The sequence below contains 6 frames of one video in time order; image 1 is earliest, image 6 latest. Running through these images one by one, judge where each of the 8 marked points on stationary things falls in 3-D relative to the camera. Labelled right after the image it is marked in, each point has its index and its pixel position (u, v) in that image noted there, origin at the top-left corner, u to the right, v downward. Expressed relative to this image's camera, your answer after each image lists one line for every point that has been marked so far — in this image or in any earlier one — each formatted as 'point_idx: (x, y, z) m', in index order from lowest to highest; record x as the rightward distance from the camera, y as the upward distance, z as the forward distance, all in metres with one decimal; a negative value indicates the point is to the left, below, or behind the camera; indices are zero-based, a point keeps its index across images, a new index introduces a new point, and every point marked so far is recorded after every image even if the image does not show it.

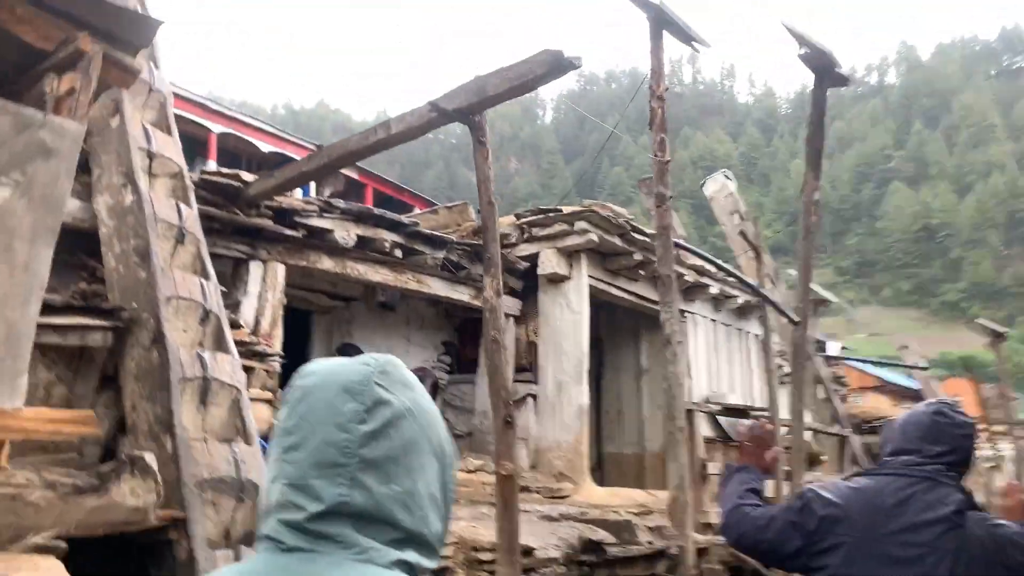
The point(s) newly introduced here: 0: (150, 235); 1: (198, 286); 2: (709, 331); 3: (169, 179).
0: (-1.7, +0.3, +4.2) m
1: (-1.5, 0.0, +4.2) m
2: (+2.2, -0.5, +9.8) m
3: (-1.8, +0.6, +4.7) m
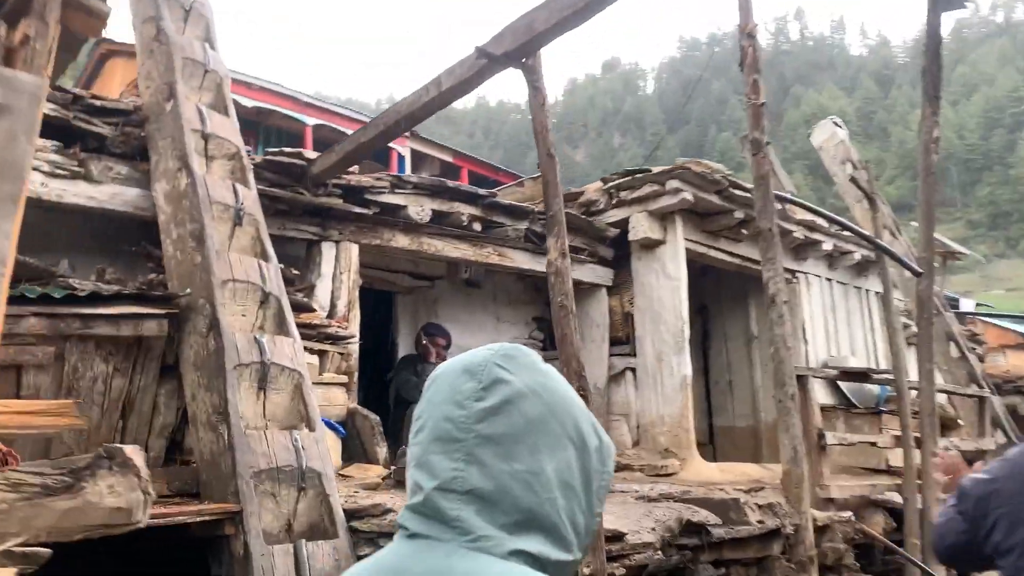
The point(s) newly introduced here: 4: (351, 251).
0: (-1.4, +0.3, +4.1) m
1: (-1.2, +0.1, +4.0) m
2: (+3.2, 0.0, +9.1) m
3: (-1.4, +0.6, +4.5) m
4: (-1.0, +0.2, +5.5) m
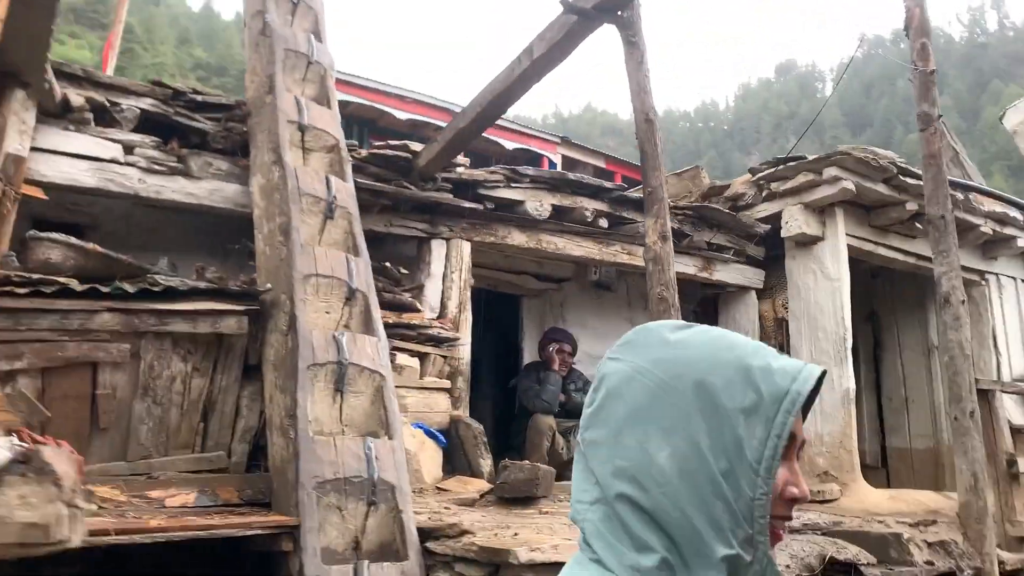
0: (-1.0, +0.3, +3.8) m
1: (-0.7, +0.1, +3.8) m
2: (+4.5, -0.1, +7.9) m
3: (-0.9, +0.7, +4.3) m
4: (-0.3, +0.2, +5.1) m
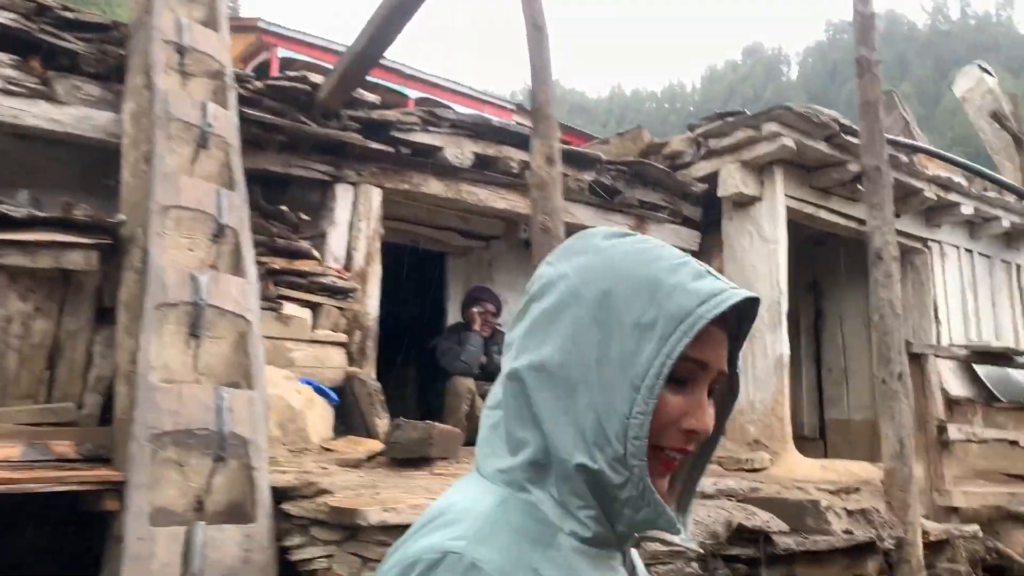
0: (-1.4, +0.6, +3.4) m
1: (-1.1, +0.4, +3.4) m
2: (+3.9, +0.2, +7.7) m
3: (-1.3, +0.9, +3.9) m
4: (-0.8, +0.5, +4.8) m
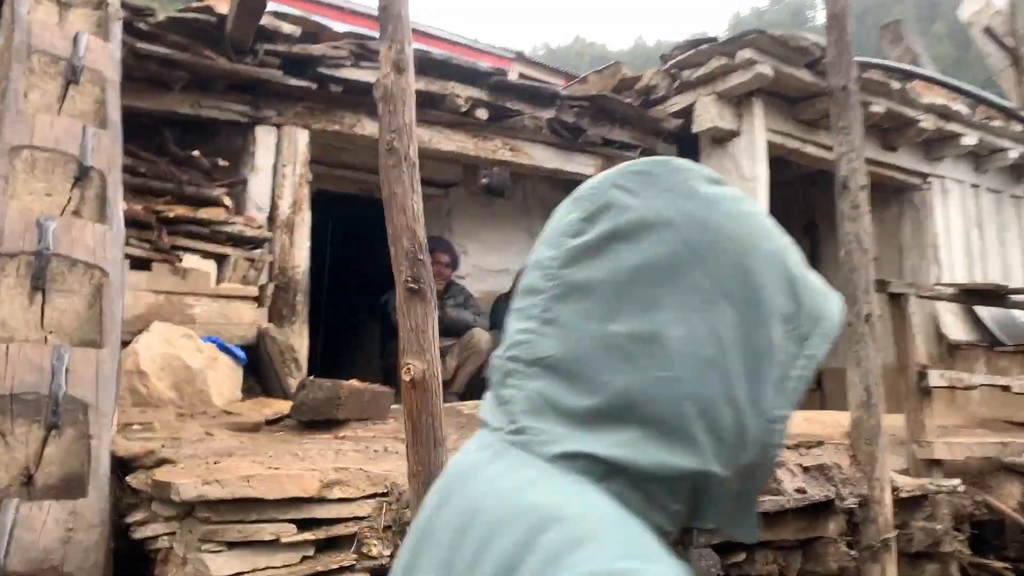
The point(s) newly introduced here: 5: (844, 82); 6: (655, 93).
0: (-1.7, +0.8, +3.1) m
1: (-1.5, +0.5, +3.0) m
2: (+3.7, +0.7, +7.2) m
3: (-1.7, +1.1, +3.5) m
4: (-1.1, +0.8, +4.4) m
5: (+1.5, +0.9, +3.9) m
6: (+1.0, +1.4, +6.1) m
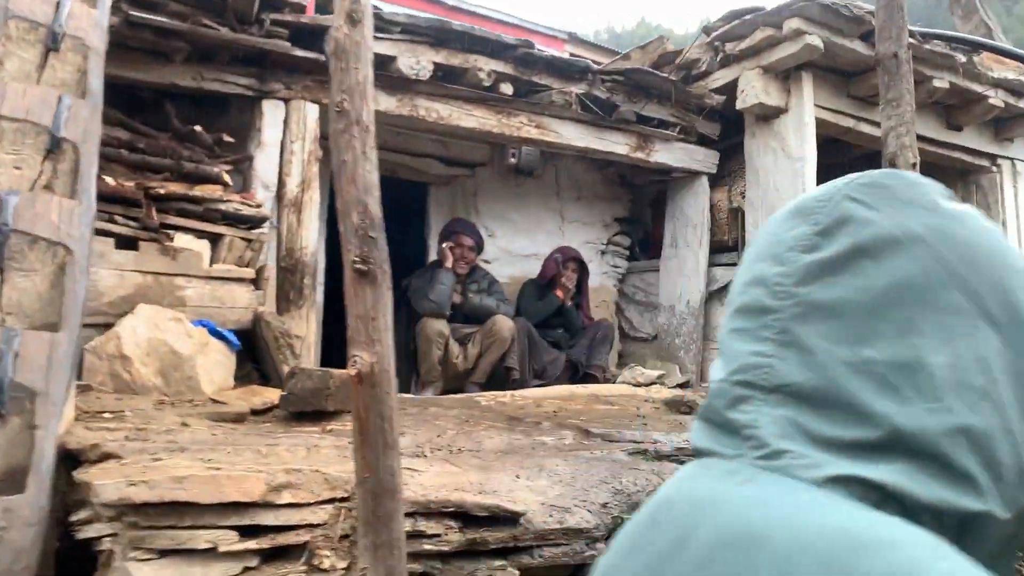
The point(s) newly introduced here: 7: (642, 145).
0: (-1.7, +0.8, +2.9) m
1: (-1.5, +0.6, +2.9) m
2: (+4.0, +0.8, +6.7) m
3: (-1.6, +1.2, +3.3) m
4: (-1.0, +0.8, +4.2) m
5: (+1.5, +1.0, +3.5) m
6: (+1.2, +1.4, +5.8) m
7: (+0.8, +0.9, +5.4) m
